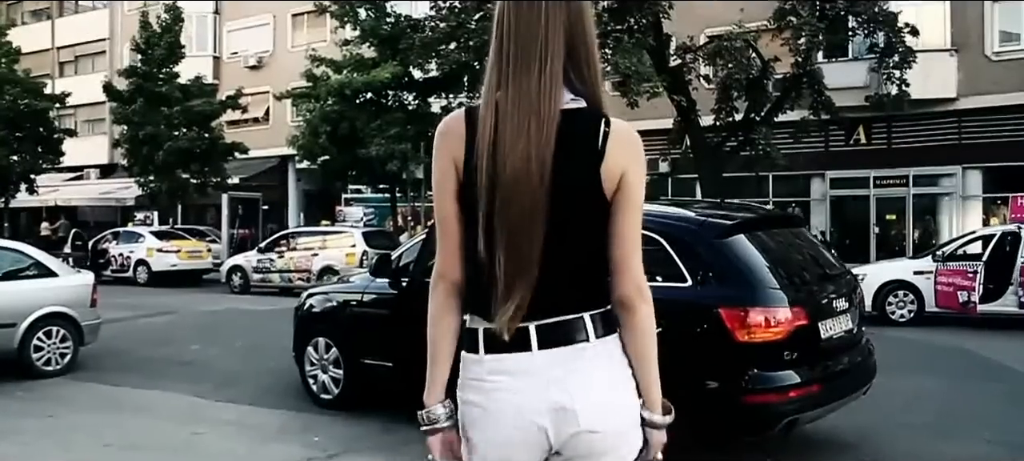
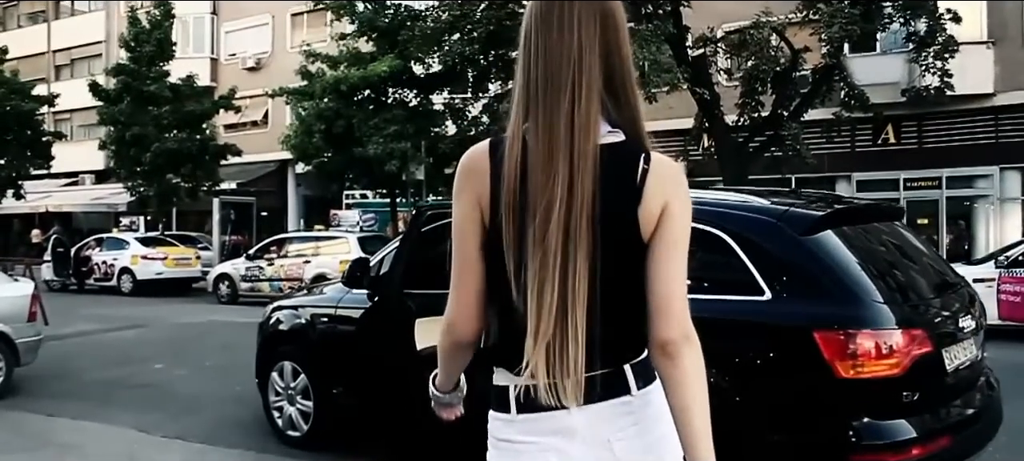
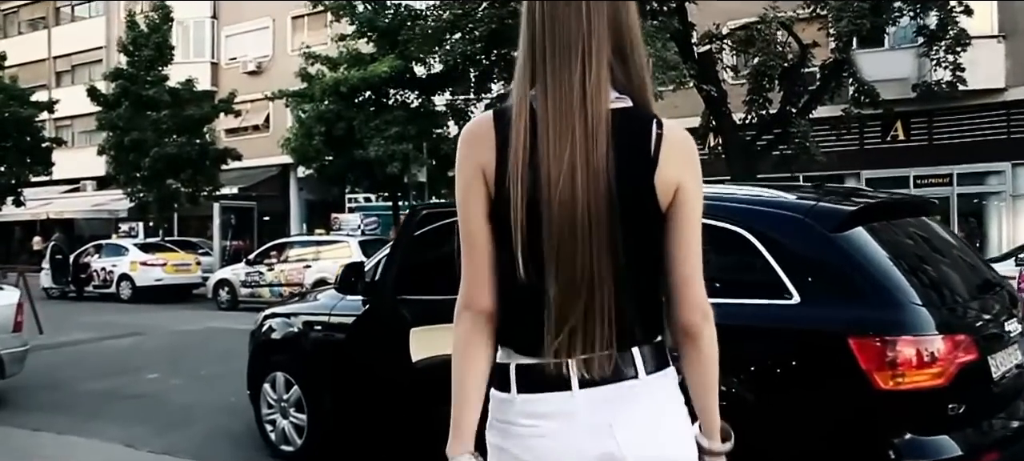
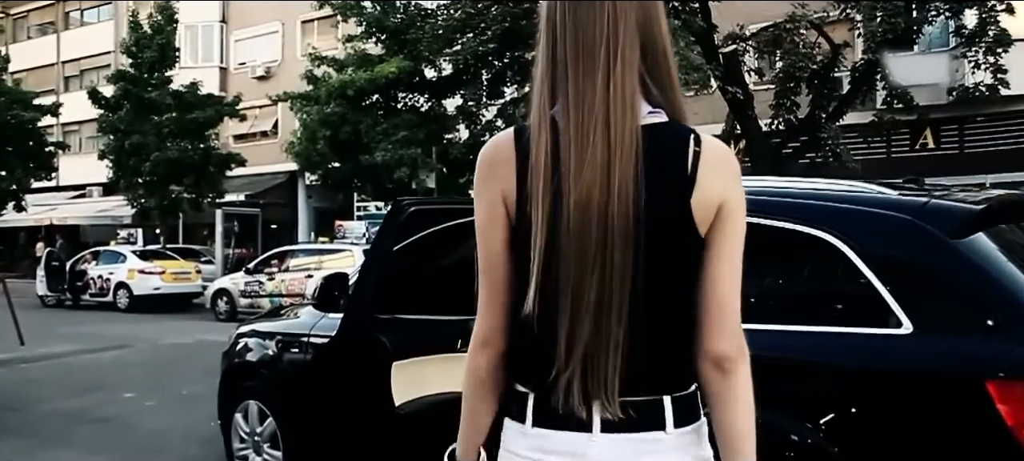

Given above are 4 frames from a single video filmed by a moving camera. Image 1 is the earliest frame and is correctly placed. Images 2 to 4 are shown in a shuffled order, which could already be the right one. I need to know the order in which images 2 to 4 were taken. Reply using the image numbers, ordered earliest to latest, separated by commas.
2, 3, 4
